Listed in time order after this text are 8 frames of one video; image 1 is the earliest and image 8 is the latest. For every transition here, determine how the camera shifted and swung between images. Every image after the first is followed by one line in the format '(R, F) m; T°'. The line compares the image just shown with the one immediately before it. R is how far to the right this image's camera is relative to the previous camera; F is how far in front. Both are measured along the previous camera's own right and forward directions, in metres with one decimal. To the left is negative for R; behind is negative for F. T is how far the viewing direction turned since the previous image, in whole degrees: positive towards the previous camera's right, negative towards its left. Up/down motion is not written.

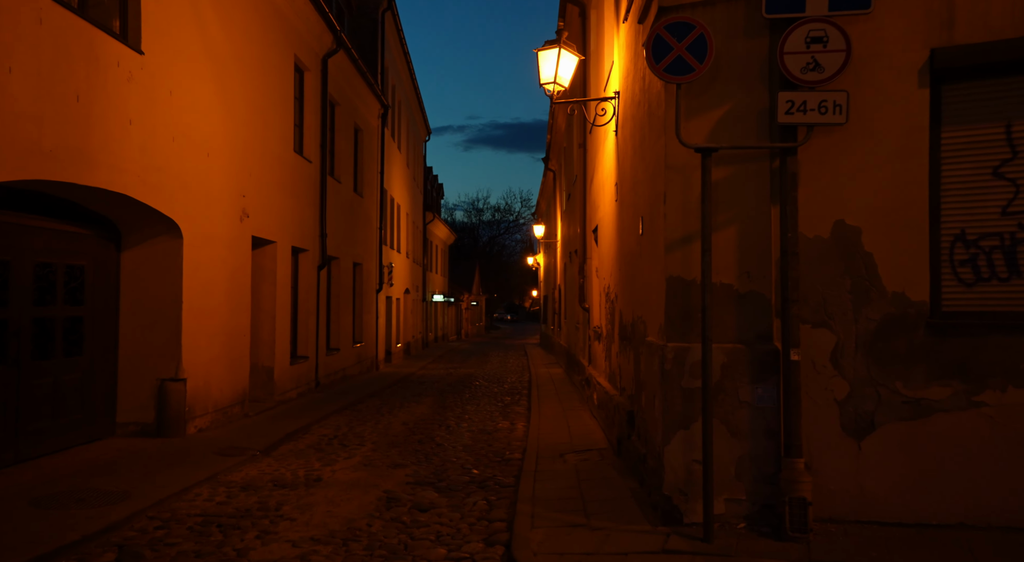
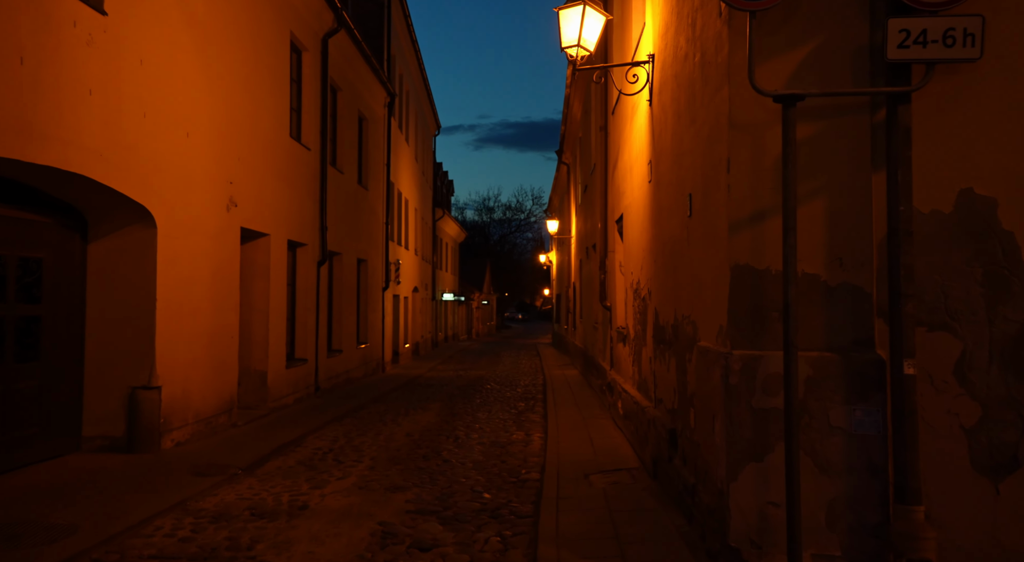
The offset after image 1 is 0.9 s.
(0.0, +1.0) m; -1°
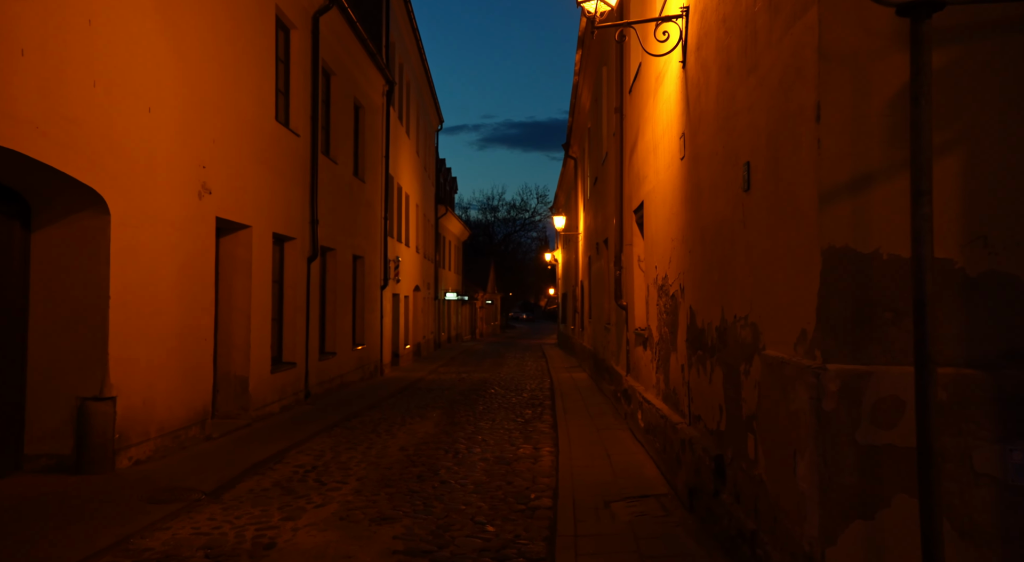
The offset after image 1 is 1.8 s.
(0.0, +1.0) m; 0°
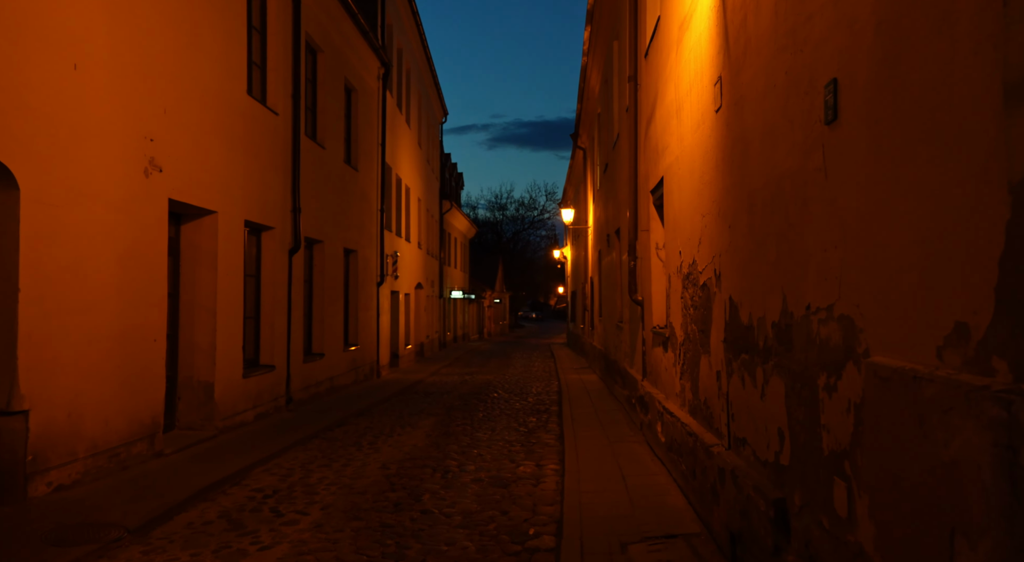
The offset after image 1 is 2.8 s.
(+0.1, +1.2) m; -1°
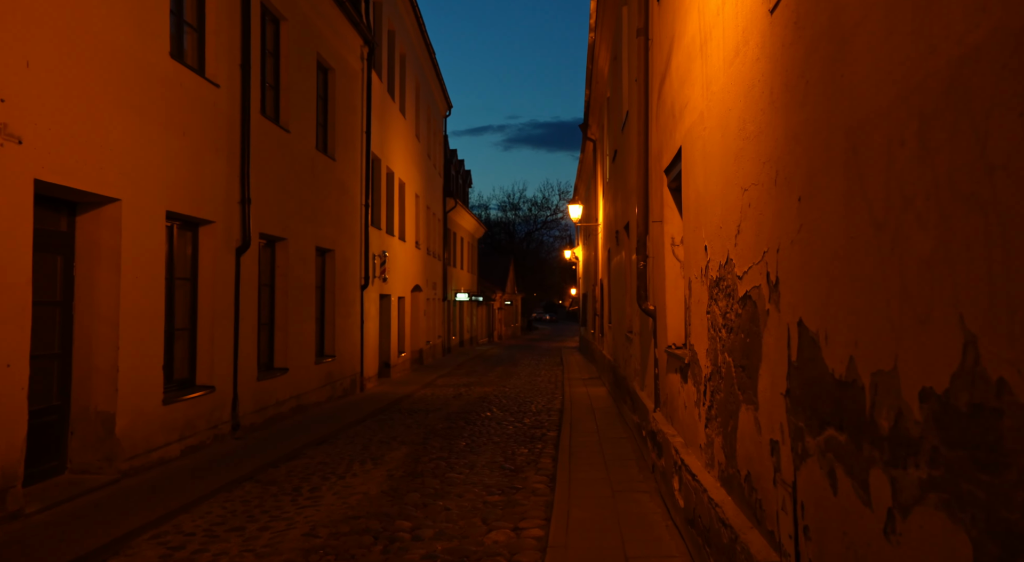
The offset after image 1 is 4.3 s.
(+0.3, +1.8) m; -1°
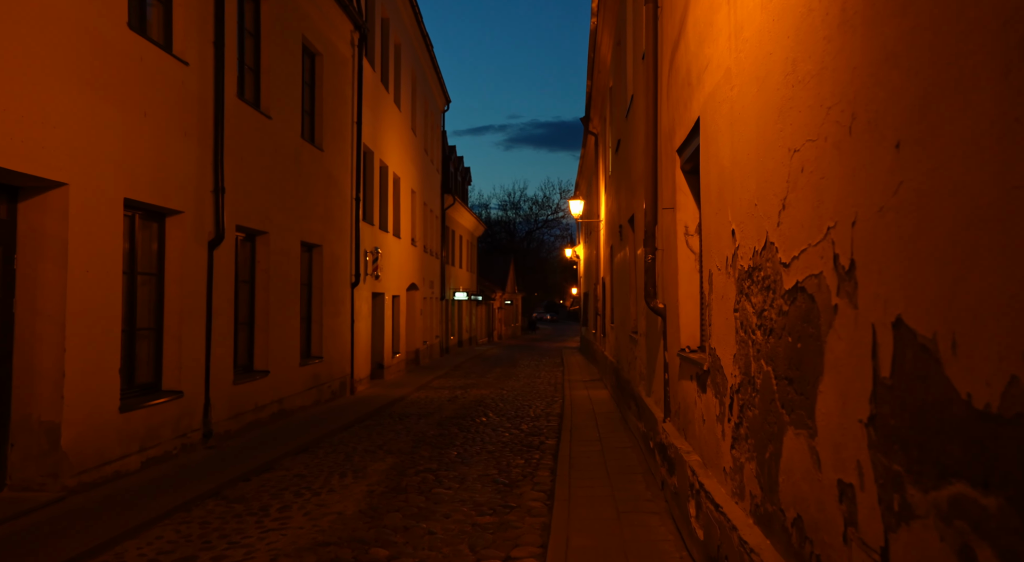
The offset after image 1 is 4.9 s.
(+0.1, +0.7) m; 0°
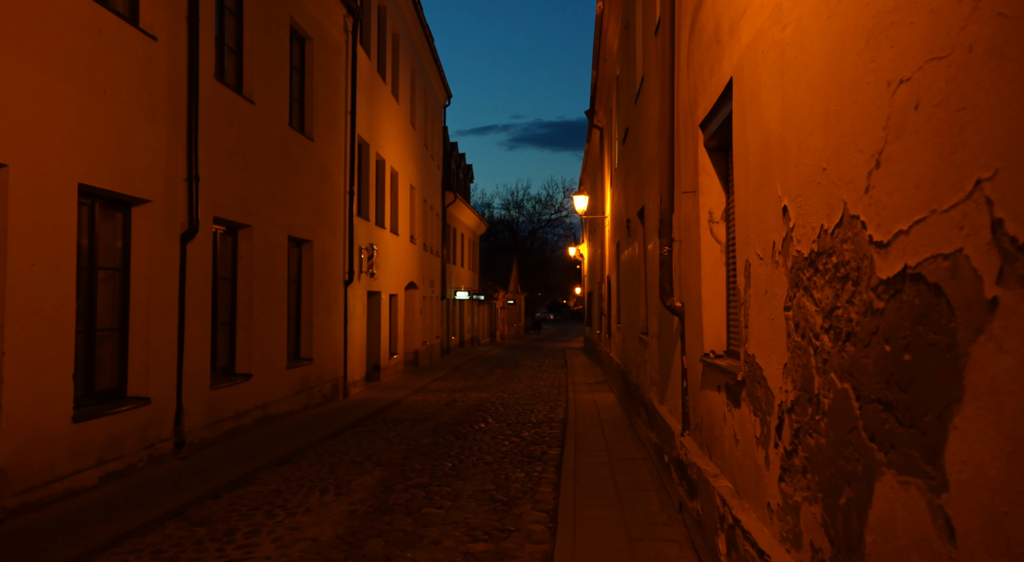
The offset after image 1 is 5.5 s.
(0.0, +0.7) m; 0°
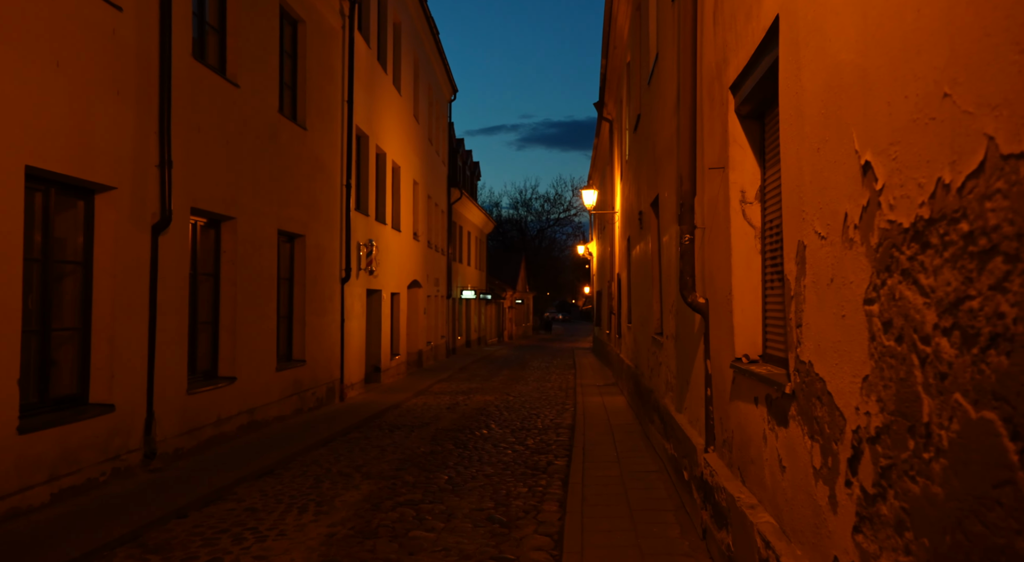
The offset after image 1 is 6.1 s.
(+0.1, +0.7) m; -1°
